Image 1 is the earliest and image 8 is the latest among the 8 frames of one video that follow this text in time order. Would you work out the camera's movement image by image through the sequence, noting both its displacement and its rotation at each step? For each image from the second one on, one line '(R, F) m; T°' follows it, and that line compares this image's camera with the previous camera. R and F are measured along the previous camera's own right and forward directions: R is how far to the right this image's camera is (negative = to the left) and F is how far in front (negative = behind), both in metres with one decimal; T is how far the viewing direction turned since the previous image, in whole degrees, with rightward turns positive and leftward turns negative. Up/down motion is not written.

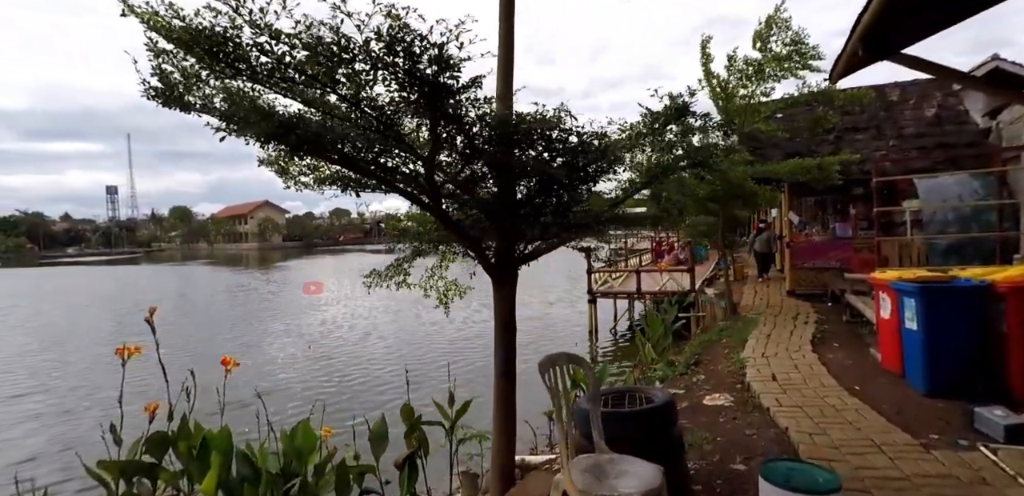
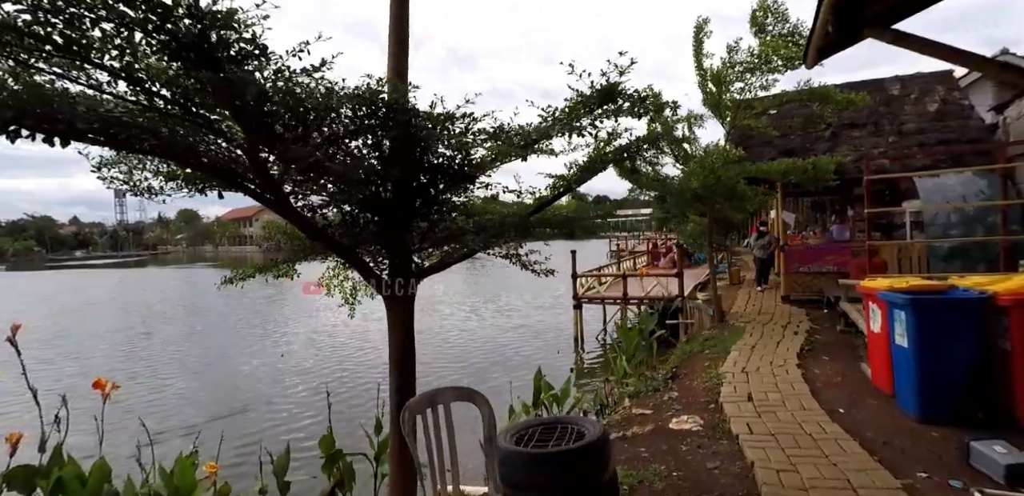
(+0.5, +0.5) m; -1°
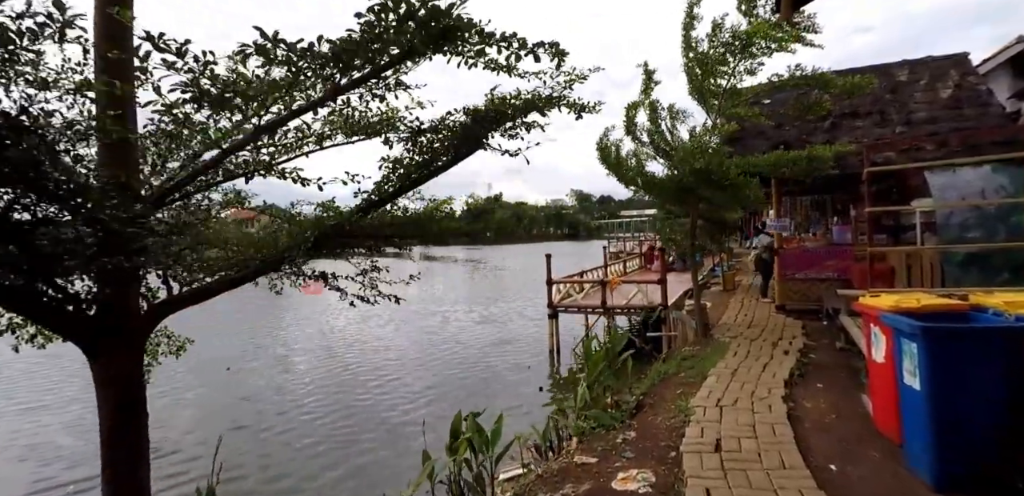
(+0.7, +1.0) m; -1°
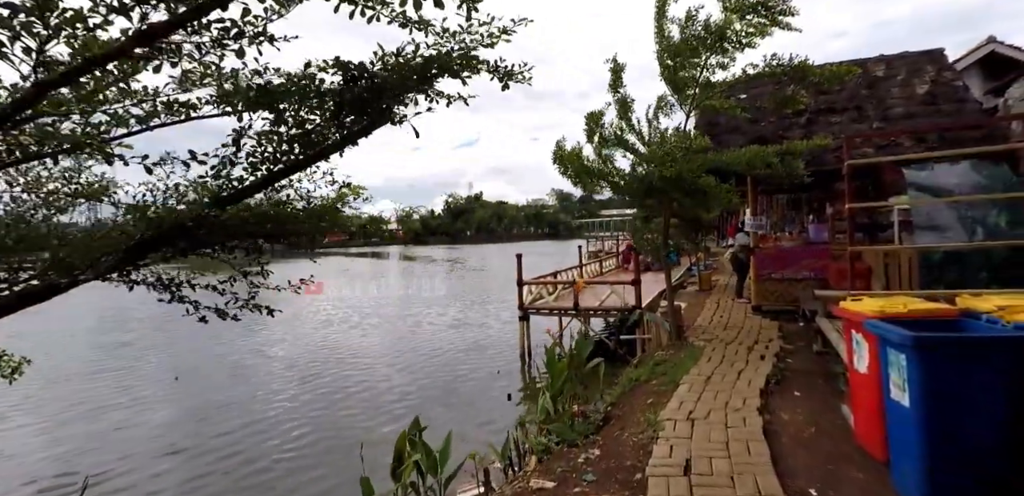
(+0.2, +0.4) m; +2°
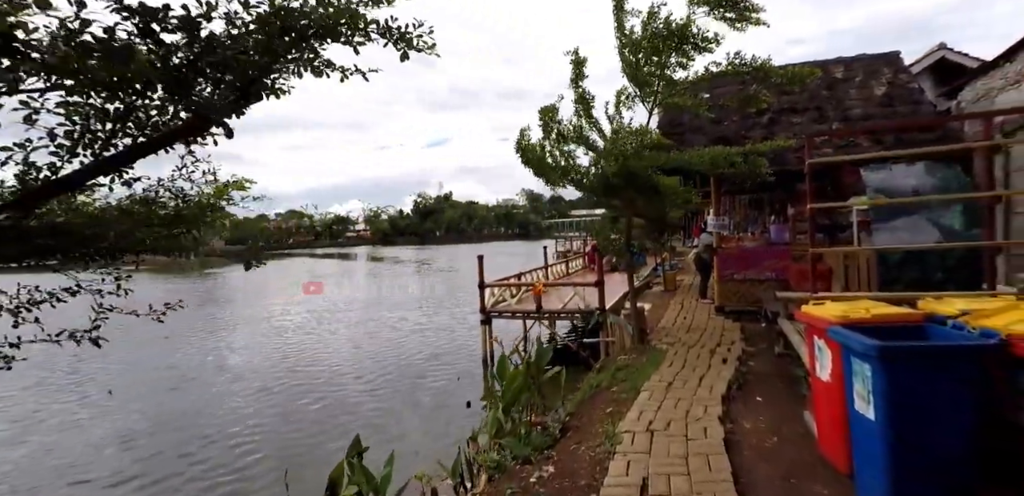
(+0.2, +0.3) m; +3°
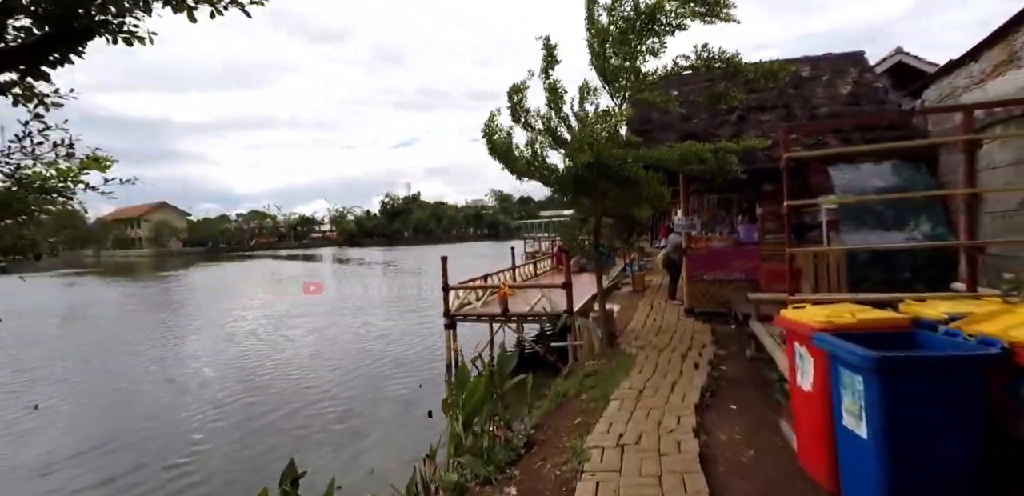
(+0.1, +0.3) m; +3°
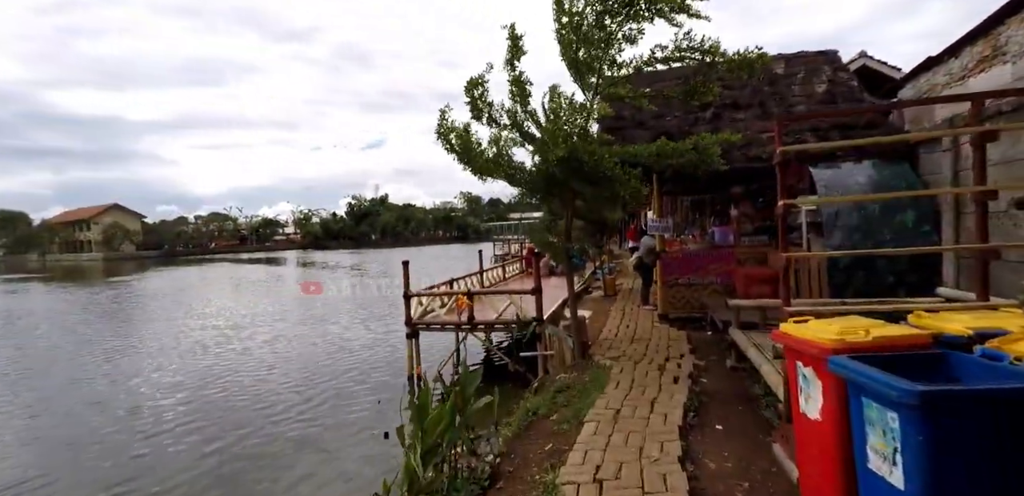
(+0.1, +0.5) m; +3°
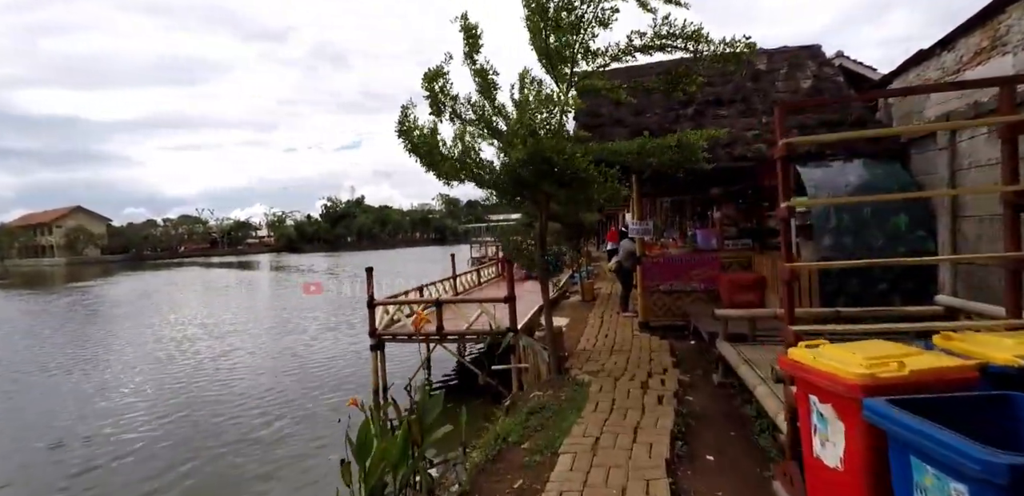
(+0.1, +0.5) m; +2°
